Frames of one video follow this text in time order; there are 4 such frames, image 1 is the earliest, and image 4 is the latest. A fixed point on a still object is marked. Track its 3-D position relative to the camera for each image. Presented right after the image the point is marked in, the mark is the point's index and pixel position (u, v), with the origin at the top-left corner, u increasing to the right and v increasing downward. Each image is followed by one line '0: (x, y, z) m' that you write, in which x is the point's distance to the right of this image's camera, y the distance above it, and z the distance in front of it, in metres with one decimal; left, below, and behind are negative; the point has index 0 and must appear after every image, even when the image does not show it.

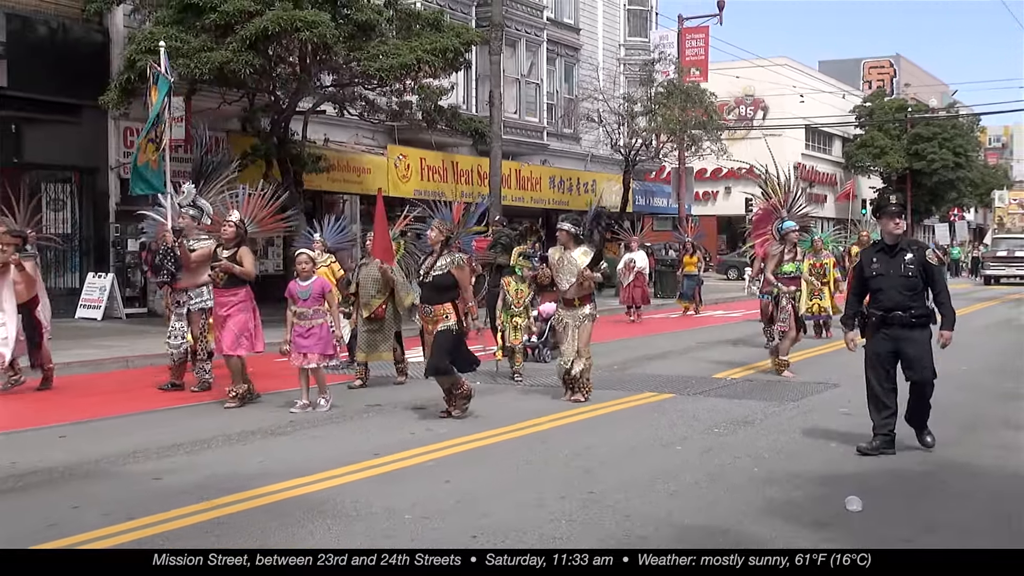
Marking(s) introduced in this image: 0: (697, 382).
0: (+2.7, -1.0, +9.7) m
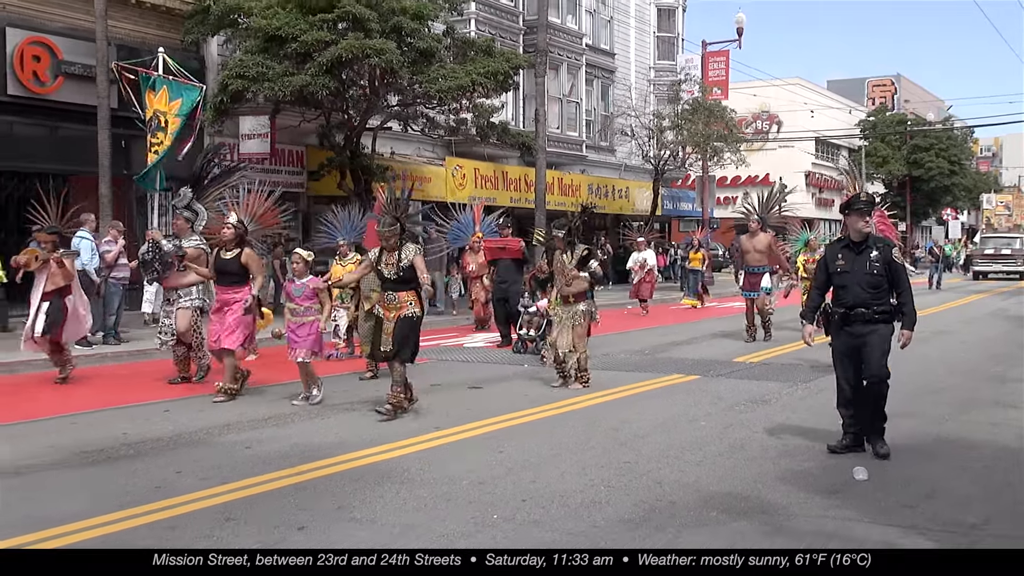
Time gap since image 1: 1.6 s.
0: (+3.1, -0.9, +10.3) m
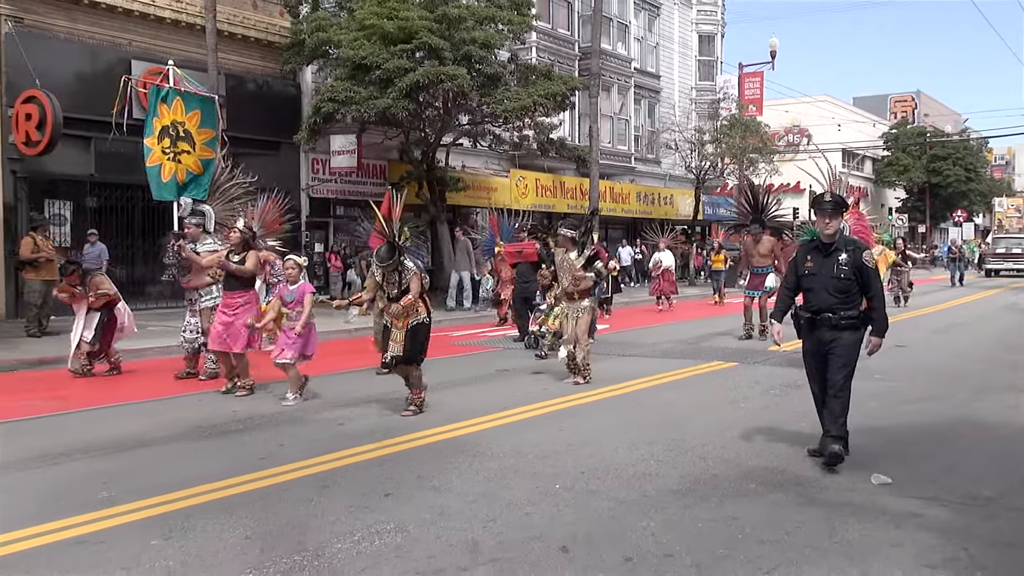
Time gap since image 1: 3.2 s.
0: (+3.8, -0.9, +10.9) m
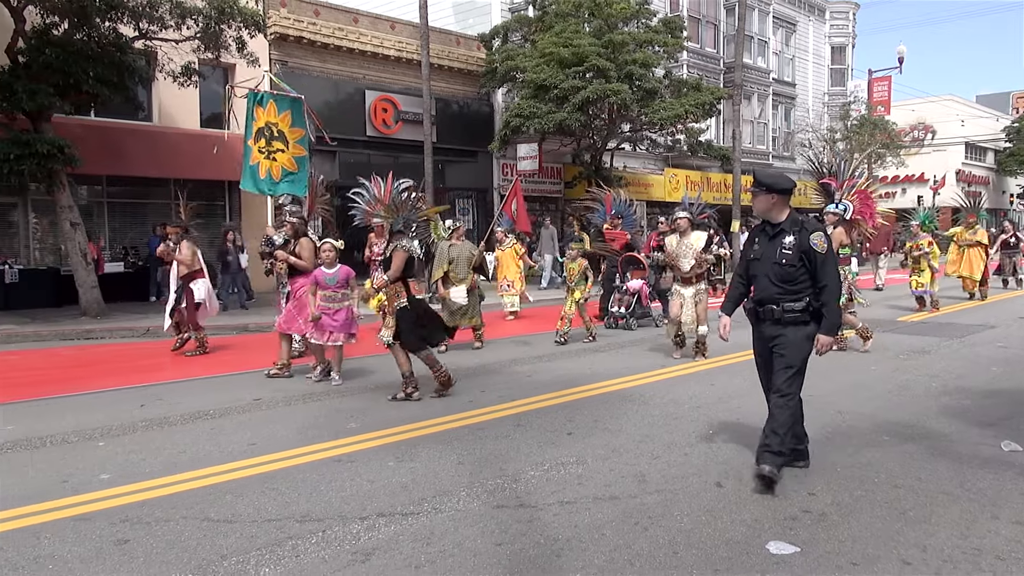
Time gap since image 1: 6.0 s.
0: (+6.0, -0.7, +11.6) m
